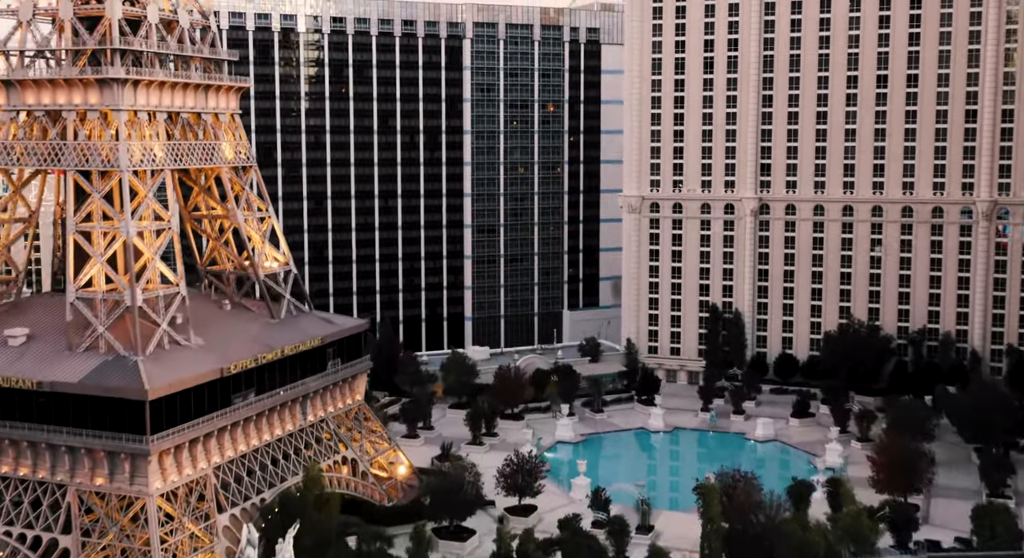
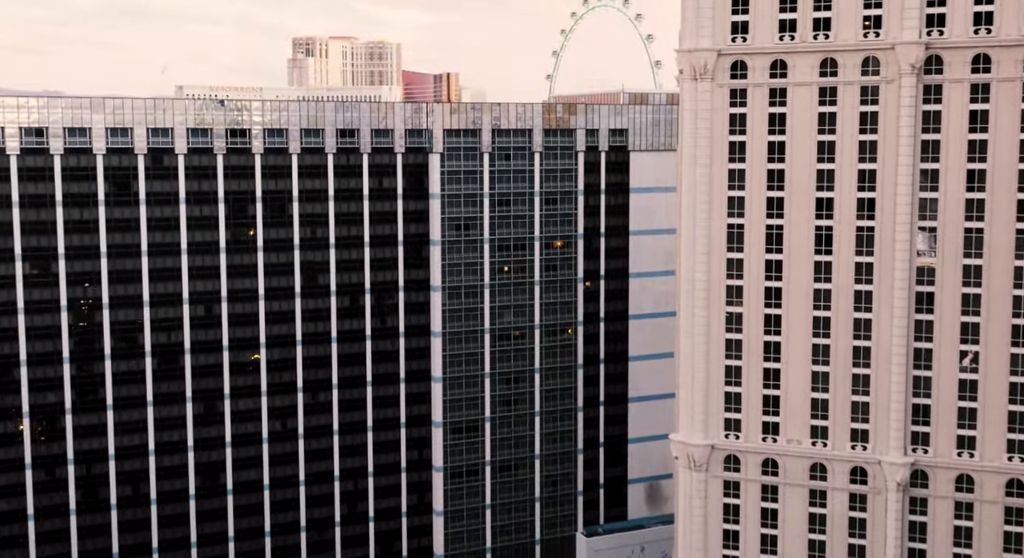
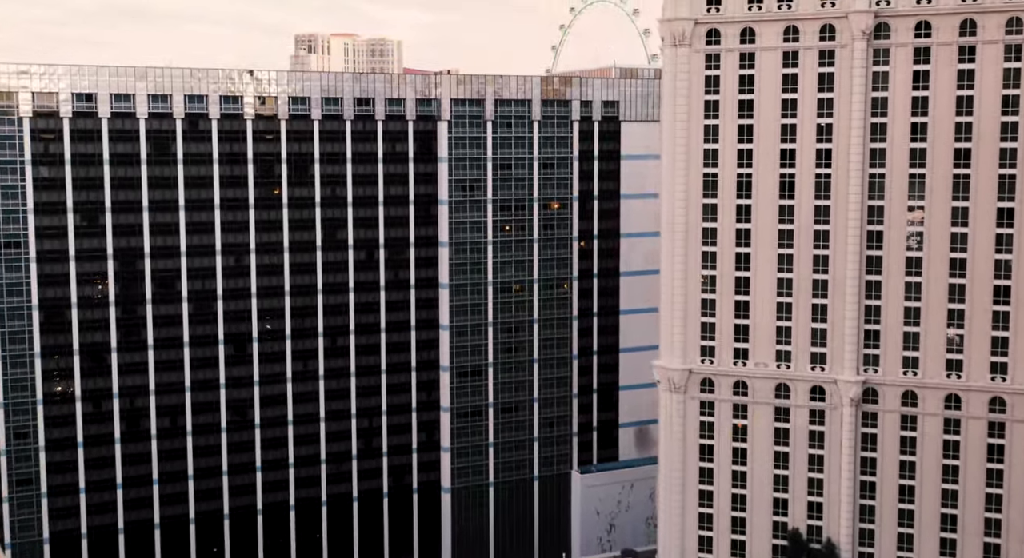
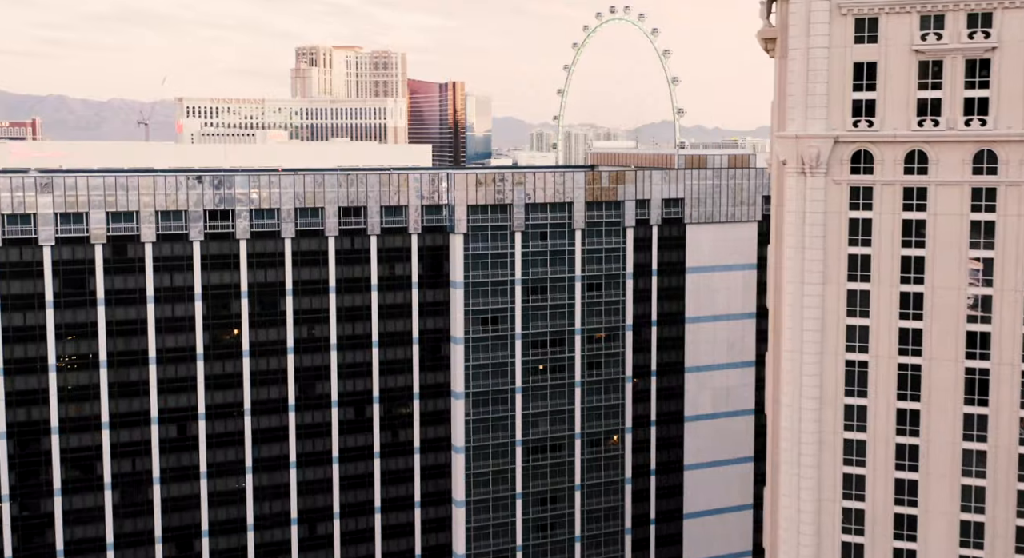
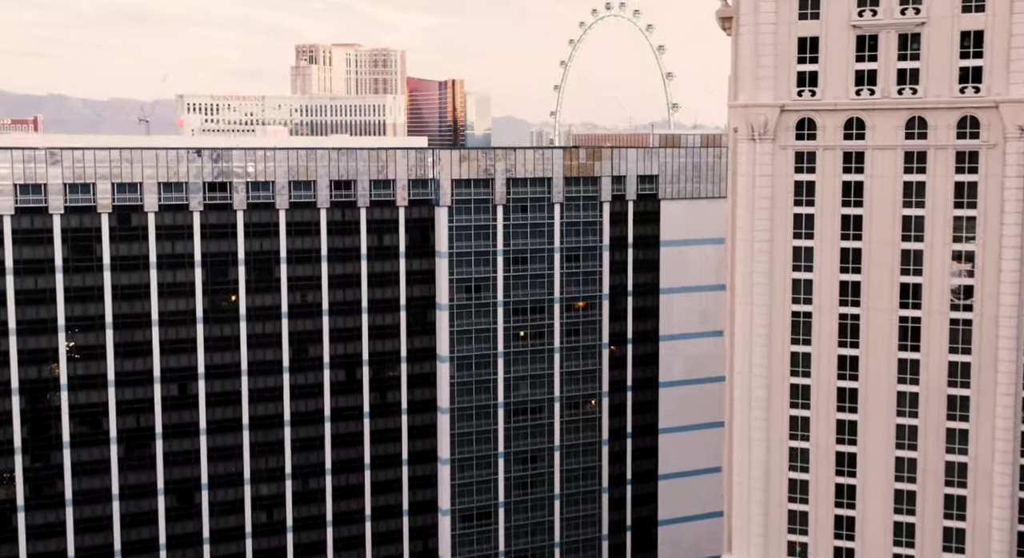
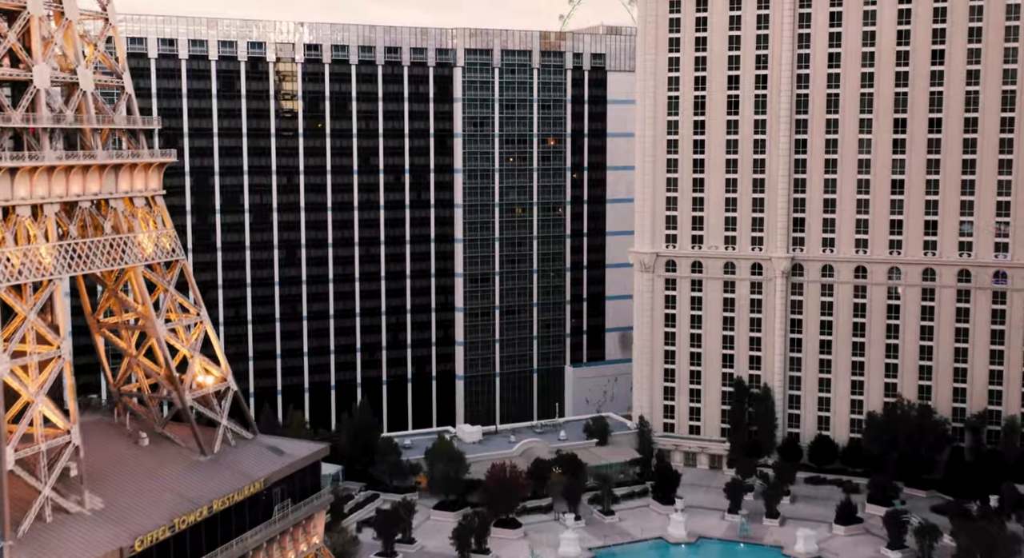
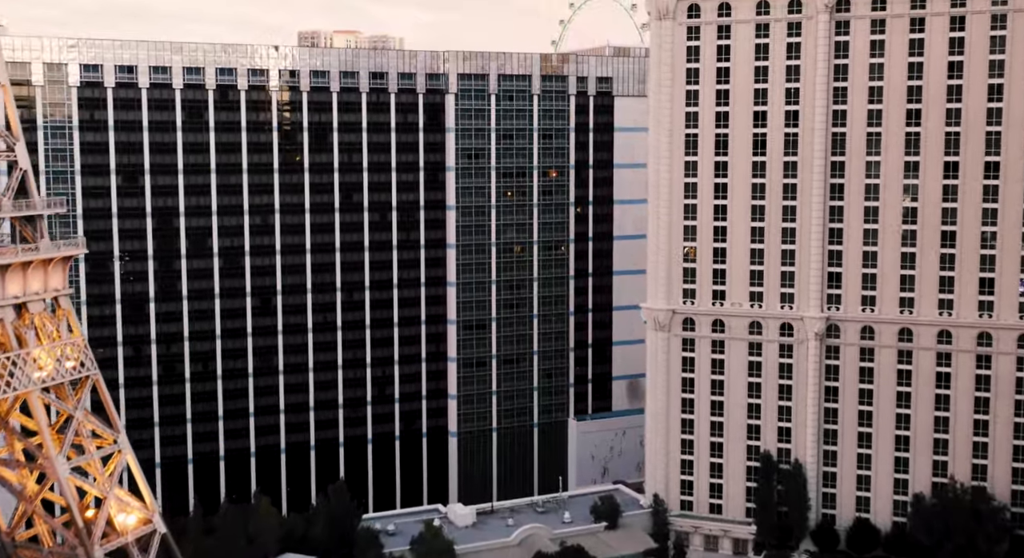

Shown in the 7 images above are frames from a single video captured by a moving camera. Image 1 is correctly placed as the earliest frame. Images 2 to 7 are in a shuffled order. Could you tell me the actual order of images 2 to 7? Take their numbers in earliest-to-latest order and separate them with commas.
6, 7, 3, 2, 5, 4
